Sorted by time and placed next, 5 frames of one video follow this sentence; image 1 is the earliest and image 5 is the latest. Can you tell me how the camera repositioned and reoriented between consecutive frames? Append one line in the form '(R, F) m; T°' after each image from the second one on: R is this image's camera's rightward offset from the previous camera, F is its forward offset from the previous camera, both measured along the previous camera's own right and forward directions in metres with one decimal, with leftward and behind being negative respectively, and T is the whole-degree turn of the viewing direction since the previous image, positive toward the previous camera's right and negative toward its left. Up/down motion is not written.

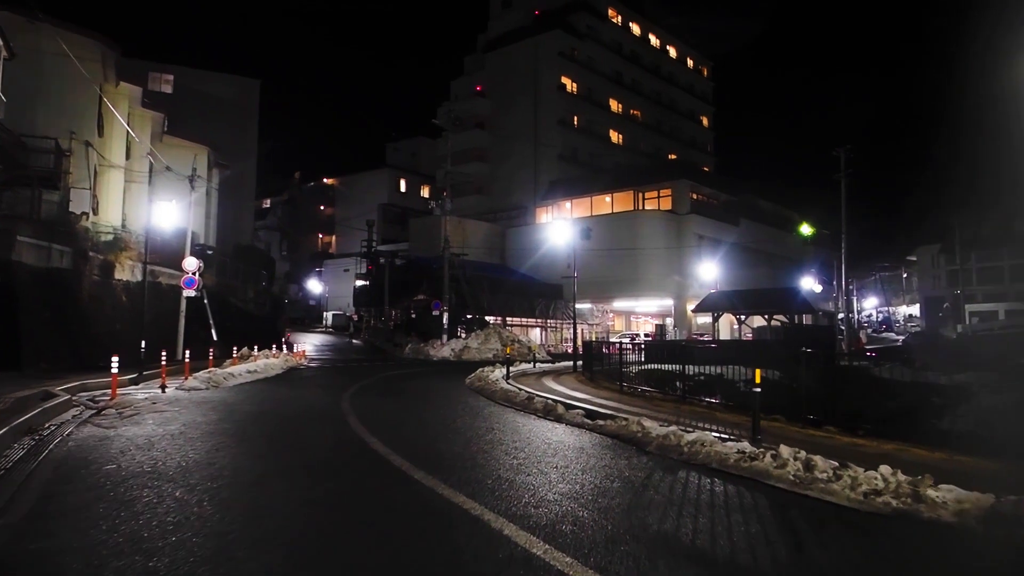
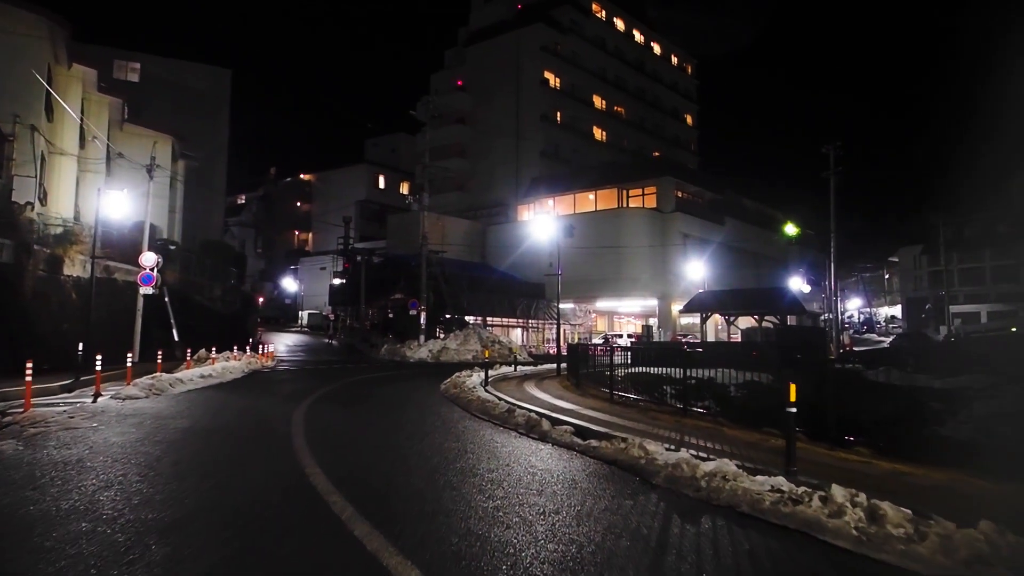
(+0.1, +1.6) m; +2°
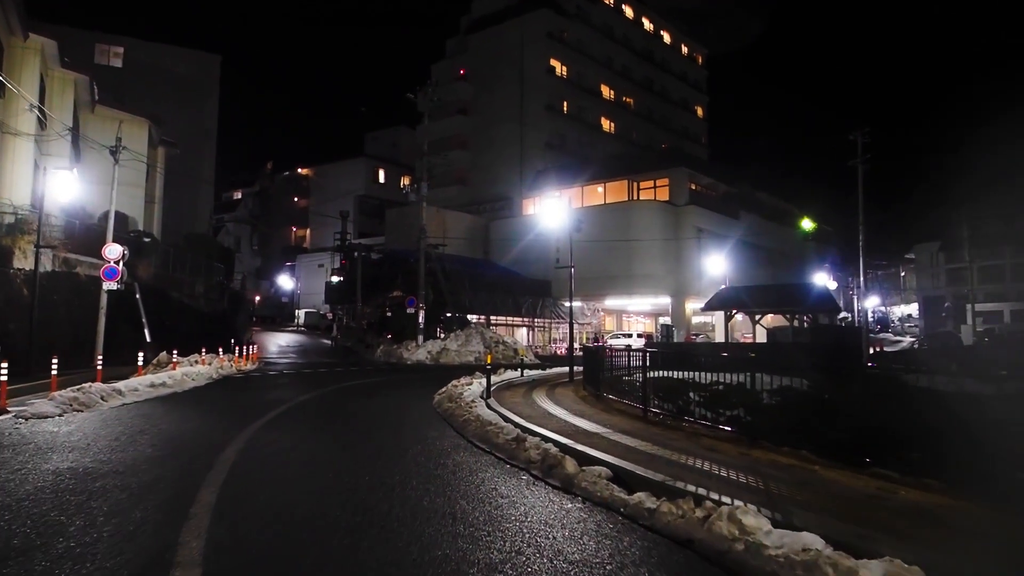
(-0.1, +2.9) m; 0°
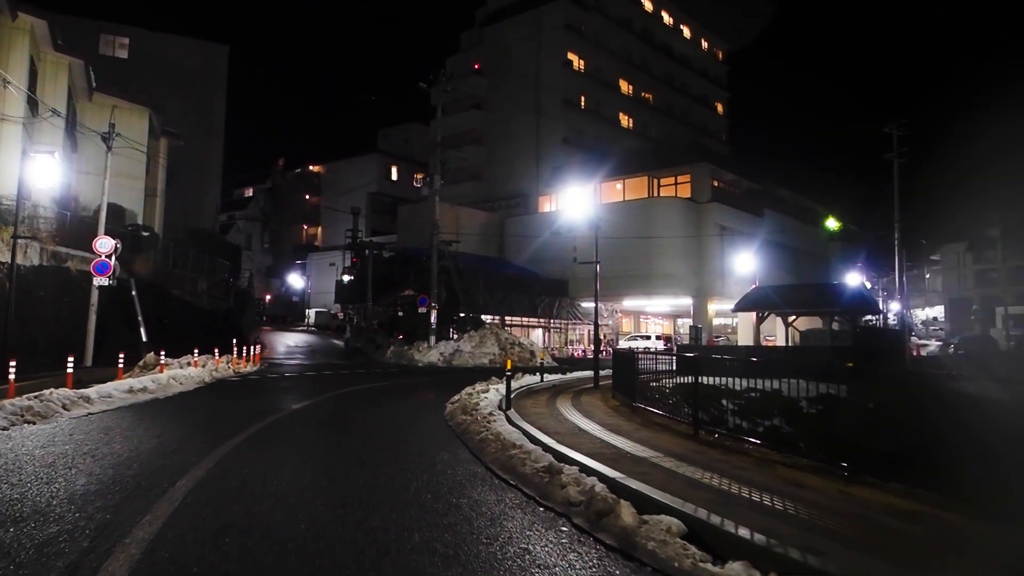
(-0.2, +1.9) m; -1°
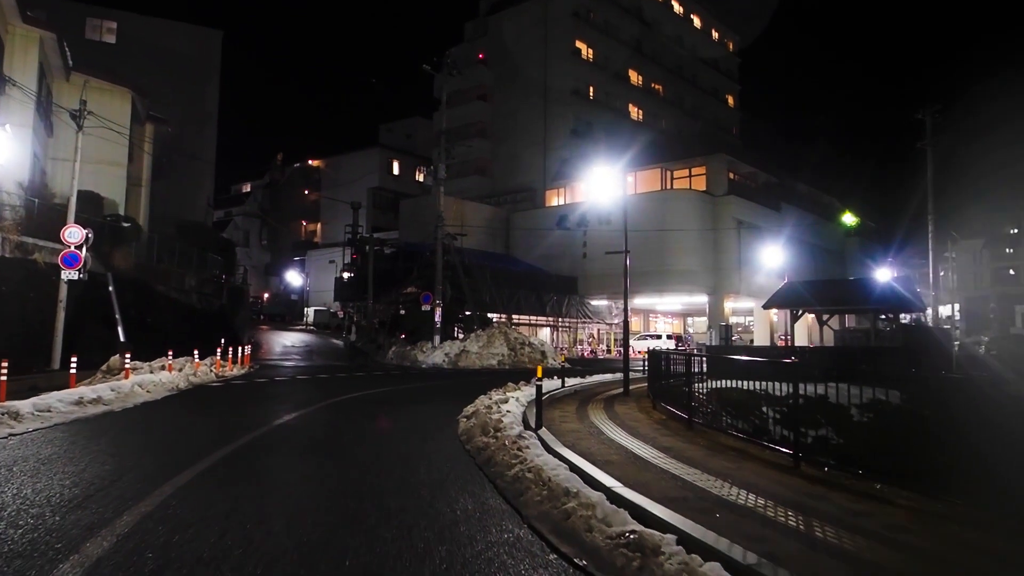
(-0.4, +2.4) m; 0°
